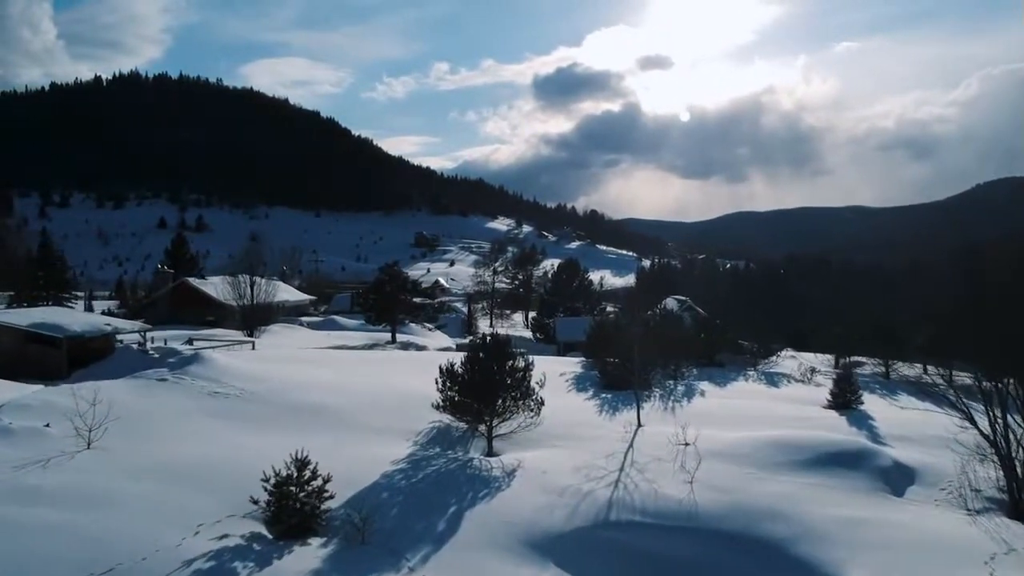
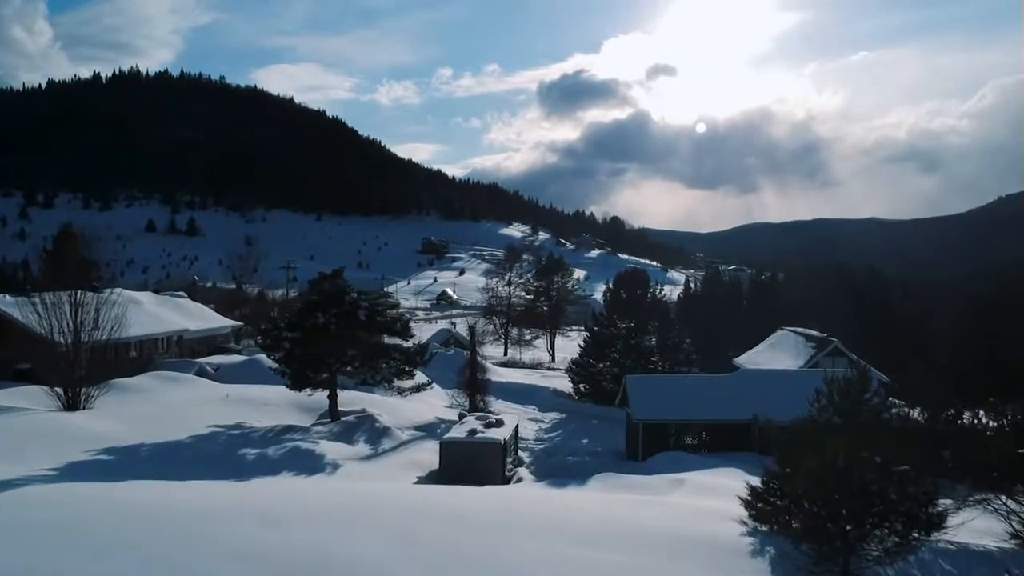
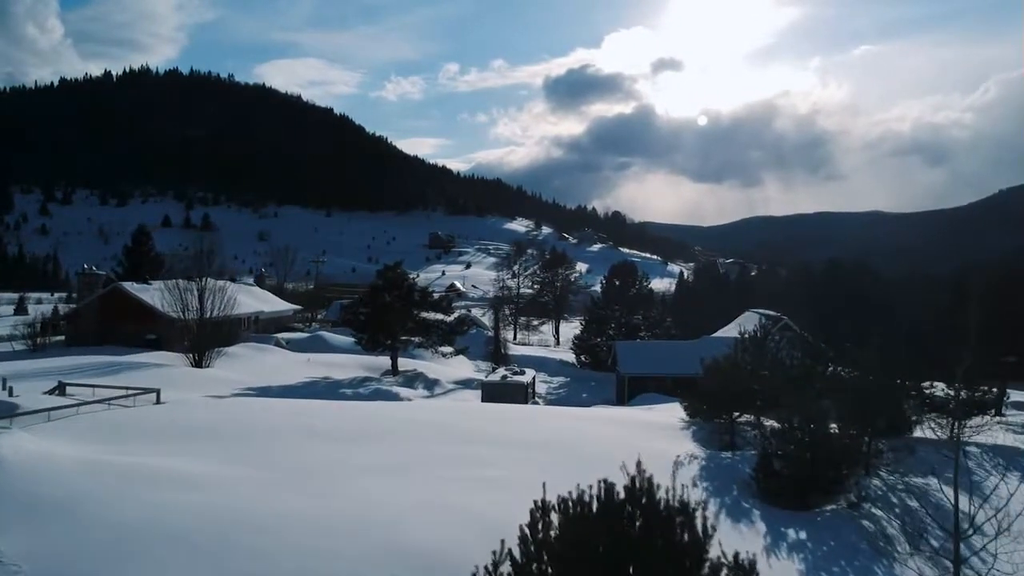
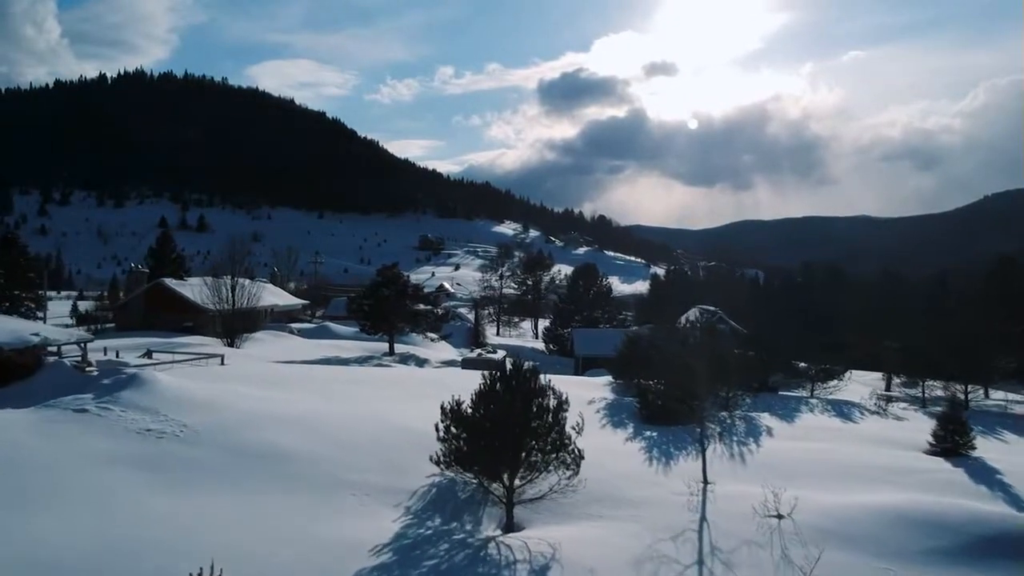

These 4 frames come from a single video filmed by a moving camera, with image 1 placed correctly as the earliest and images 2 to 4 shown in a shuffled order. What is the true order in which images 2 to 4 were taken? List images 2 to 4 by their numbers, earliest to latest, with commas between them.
4, 3, 2
